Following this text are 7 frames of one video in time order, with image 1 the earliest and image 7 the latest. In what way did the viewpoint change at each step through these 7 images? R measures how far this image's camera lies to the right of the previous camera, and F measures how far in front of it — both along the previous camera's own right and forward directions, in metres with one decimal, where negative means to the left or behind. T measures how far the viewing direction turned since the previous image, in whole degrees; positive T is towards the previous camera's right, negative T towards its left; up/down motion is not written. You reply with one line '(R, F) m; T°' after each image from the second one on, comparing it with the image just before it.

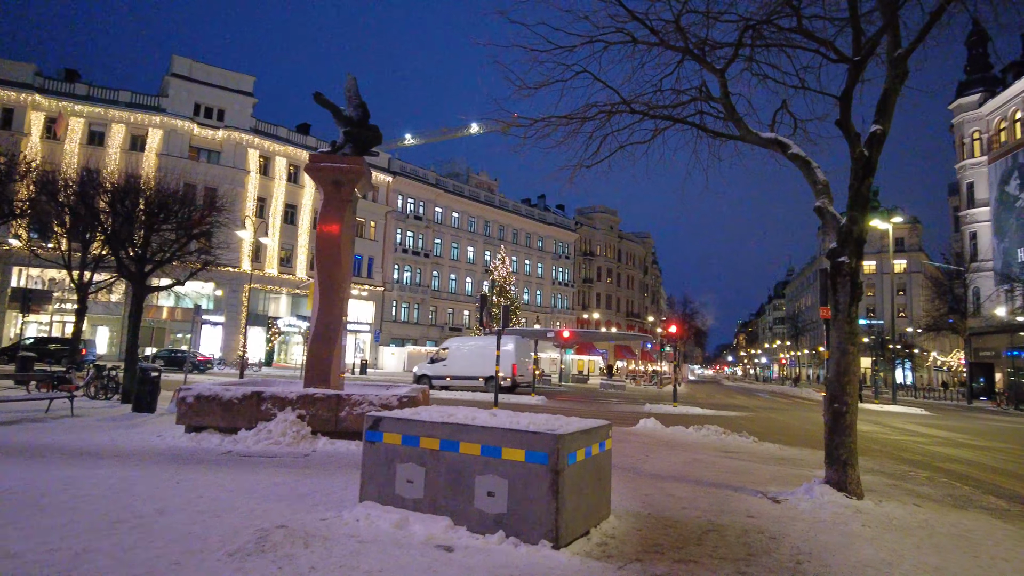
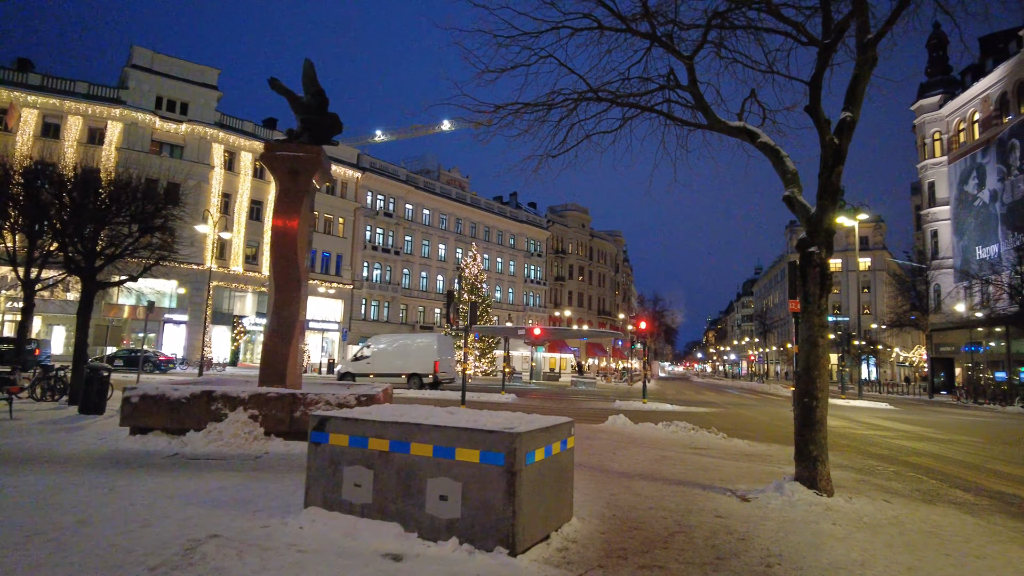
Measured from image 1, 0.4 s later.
(+0.1, +0.3) m; +2°
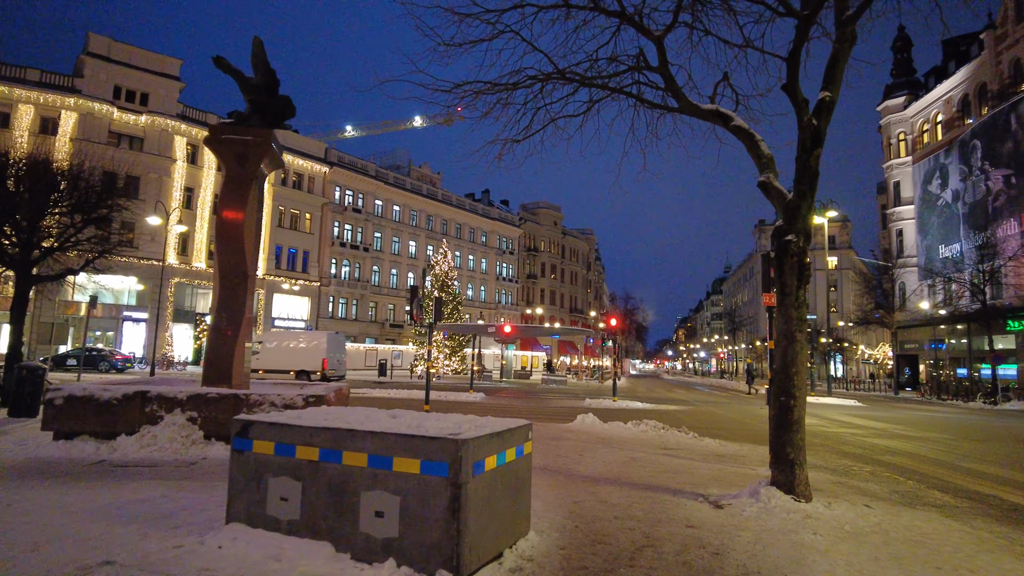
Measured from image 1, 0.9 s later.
(+0.2, +0.6) m; +2°
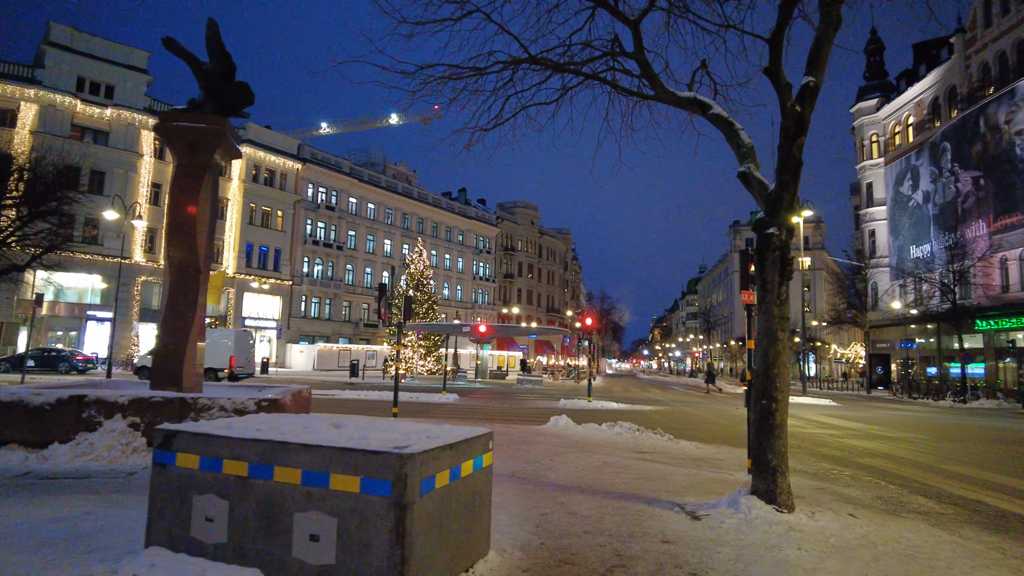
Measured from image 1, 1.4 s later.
(+0.1, +0.5) m; +2°
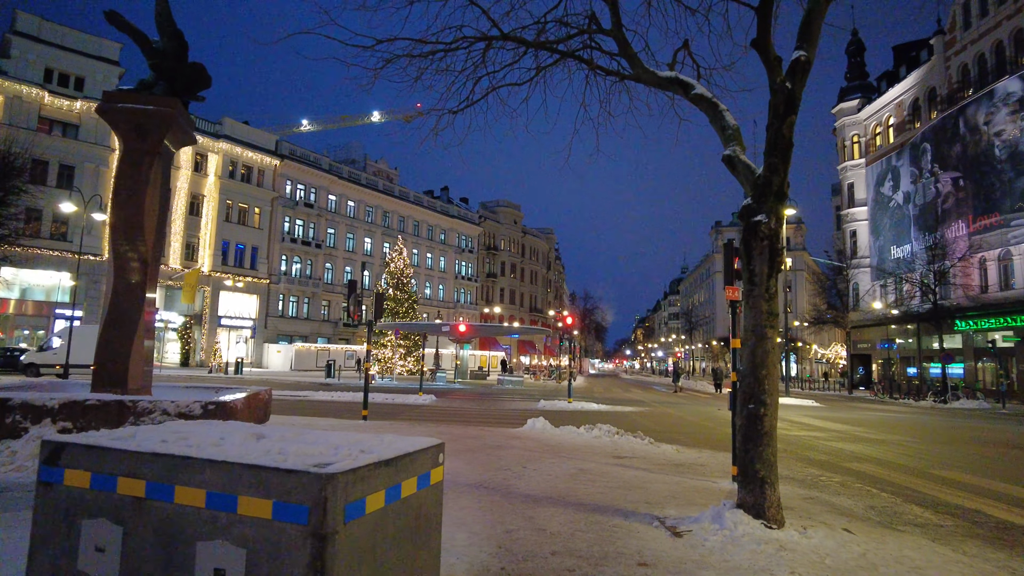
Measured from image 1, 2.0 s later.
(+0.2, +0.6) m; +1°
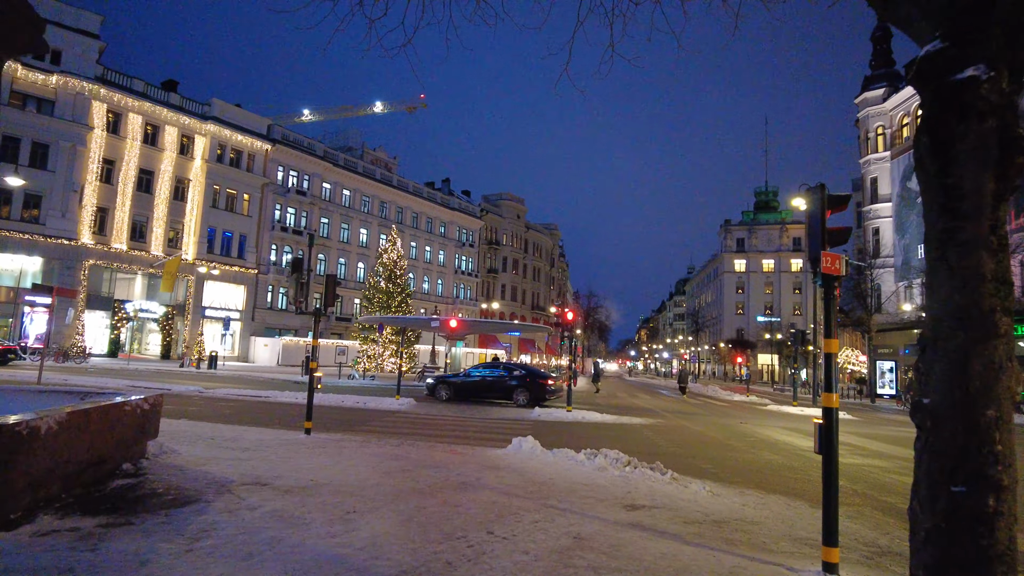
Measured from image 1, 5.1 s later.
(+0.4, +3.1) m; 0°
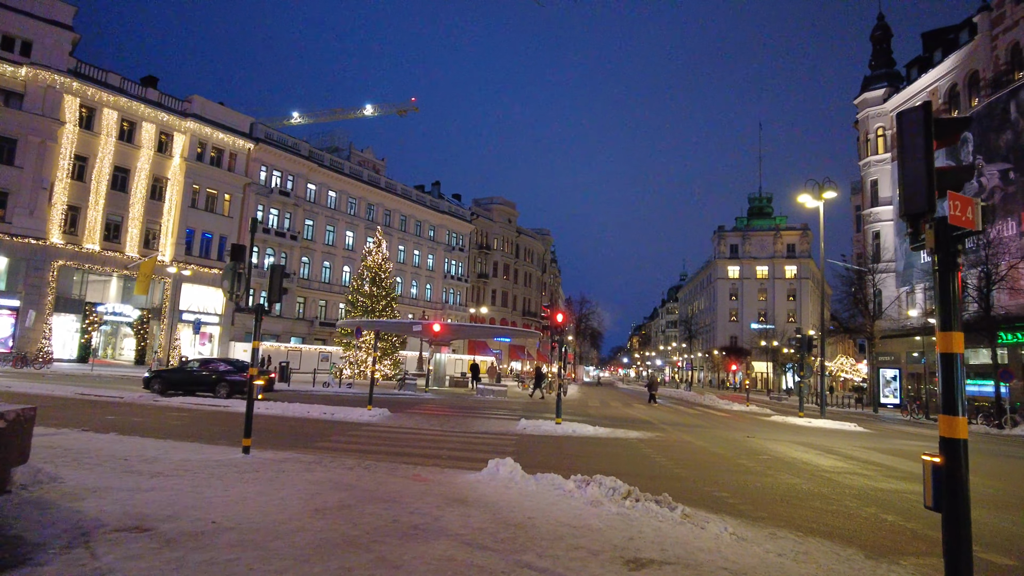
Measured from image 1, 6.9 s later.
(+0.2, +1.8) m; +1°
